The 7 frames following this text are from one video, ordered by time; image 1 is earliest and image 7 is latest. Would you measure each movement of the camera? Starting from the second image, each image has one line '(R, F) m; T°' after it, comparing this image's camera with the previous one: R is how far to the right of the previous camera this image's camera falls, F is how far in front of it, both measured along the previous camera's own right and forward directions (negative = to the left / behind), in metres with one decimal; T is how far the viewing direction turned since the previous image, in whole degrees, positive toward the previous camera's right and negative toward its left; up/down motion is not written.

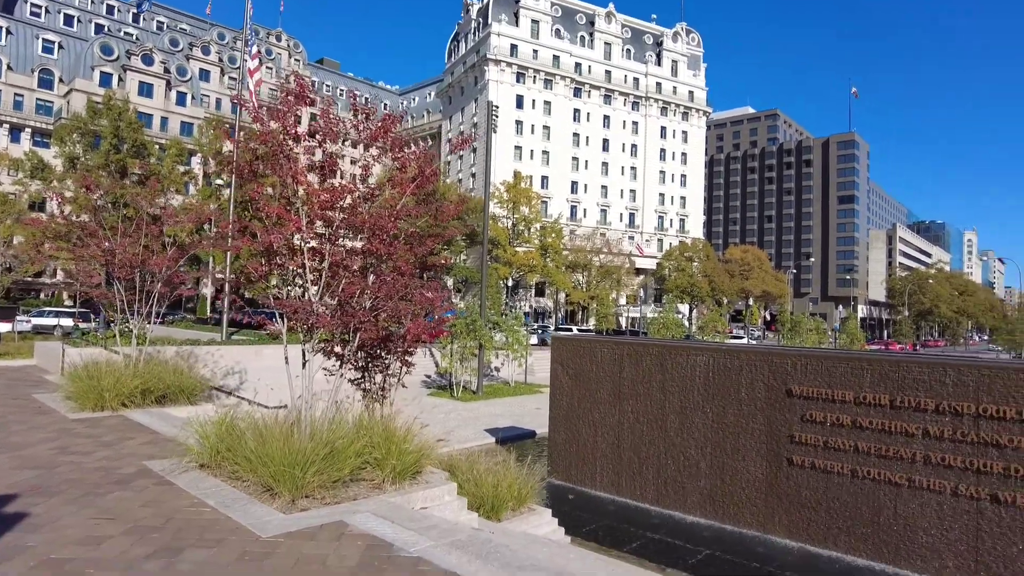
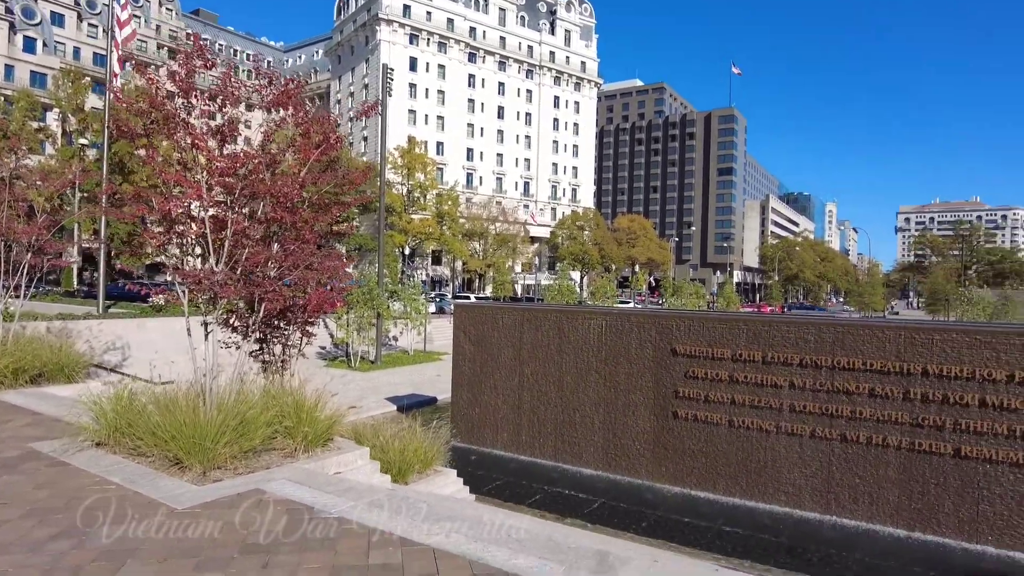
(-0.1, -0.2) m; +9°
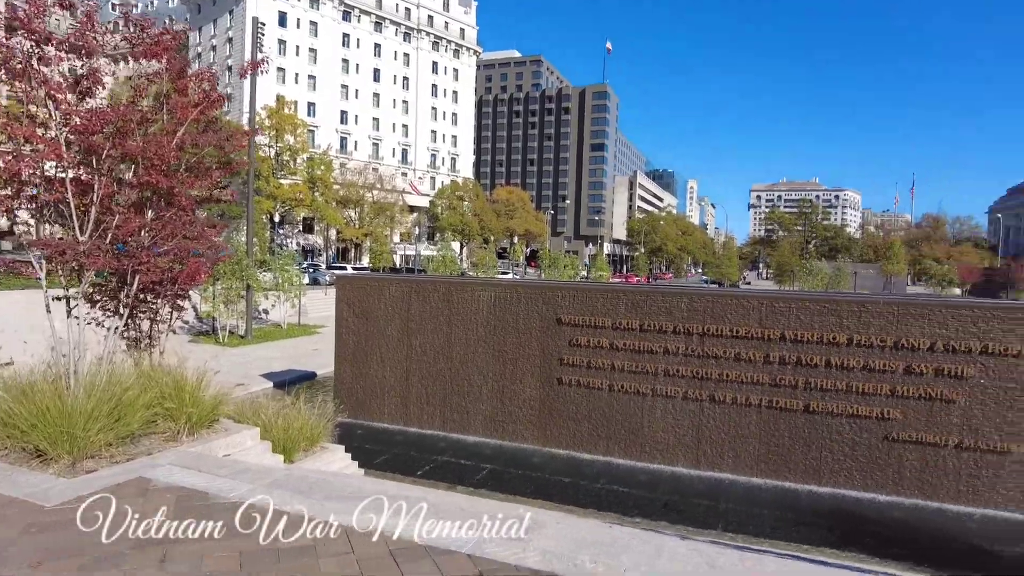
(-0.2, 0.0) m; +11°
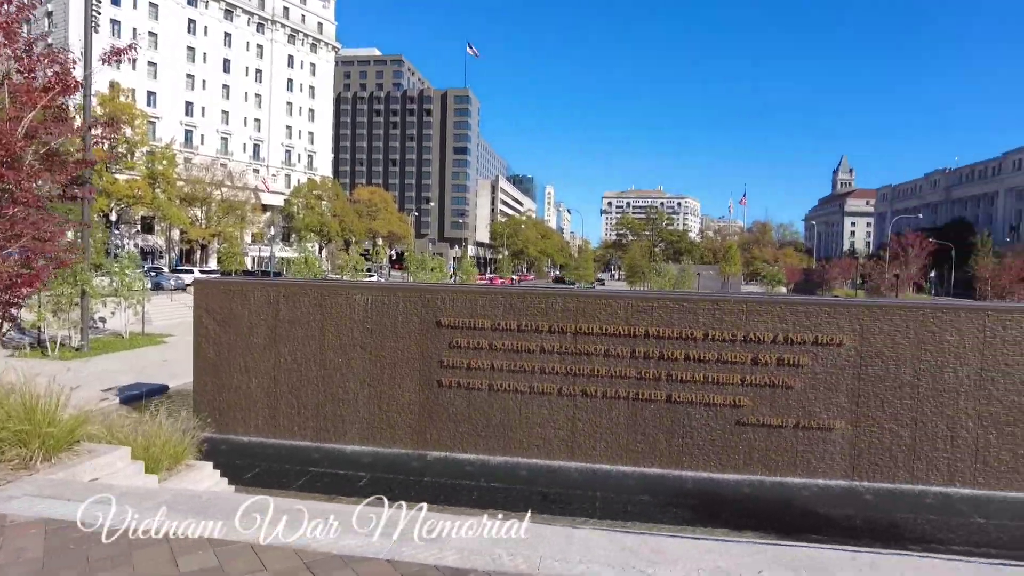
(-0.3, 0.0) m; +12°
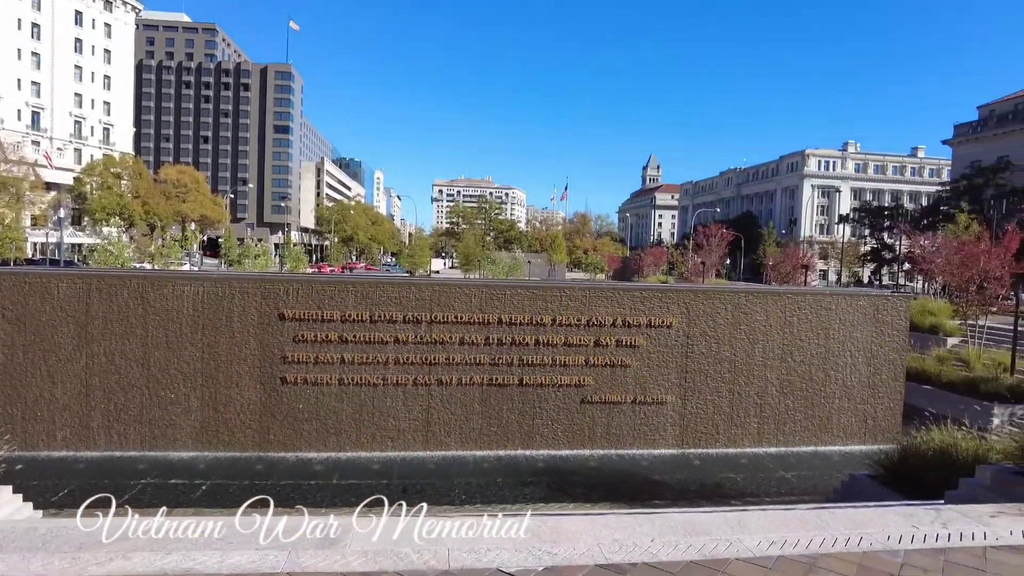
(-0.4, +0.1) m; +15°
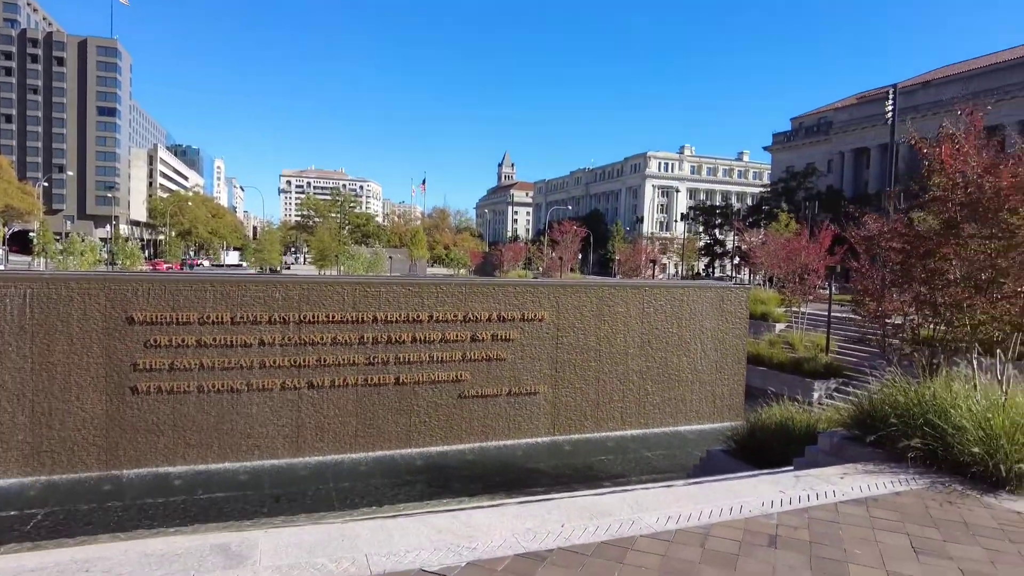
(-0.3, 0.0) m; +13°
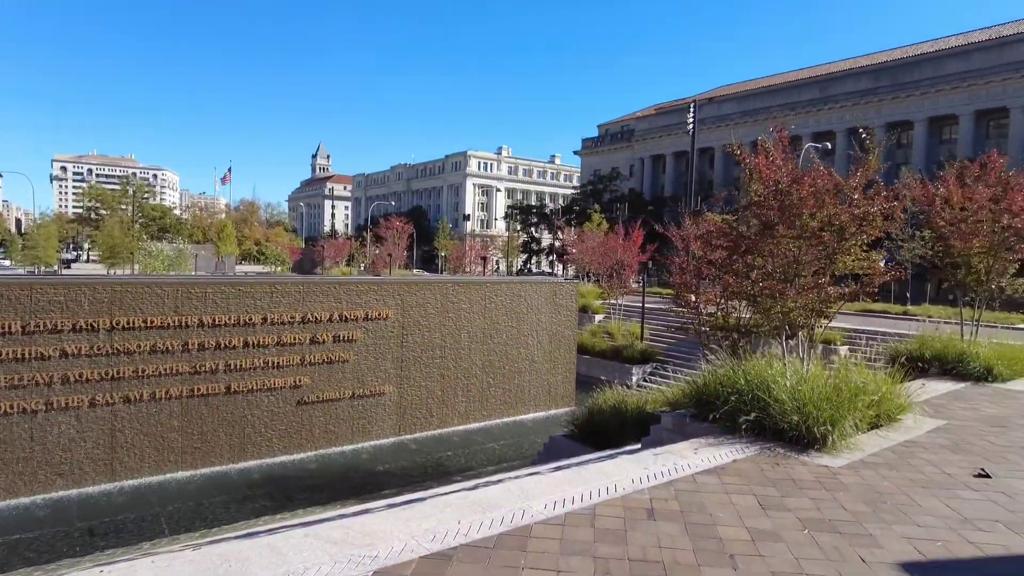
(-0.4, 0.0) m; +16°
